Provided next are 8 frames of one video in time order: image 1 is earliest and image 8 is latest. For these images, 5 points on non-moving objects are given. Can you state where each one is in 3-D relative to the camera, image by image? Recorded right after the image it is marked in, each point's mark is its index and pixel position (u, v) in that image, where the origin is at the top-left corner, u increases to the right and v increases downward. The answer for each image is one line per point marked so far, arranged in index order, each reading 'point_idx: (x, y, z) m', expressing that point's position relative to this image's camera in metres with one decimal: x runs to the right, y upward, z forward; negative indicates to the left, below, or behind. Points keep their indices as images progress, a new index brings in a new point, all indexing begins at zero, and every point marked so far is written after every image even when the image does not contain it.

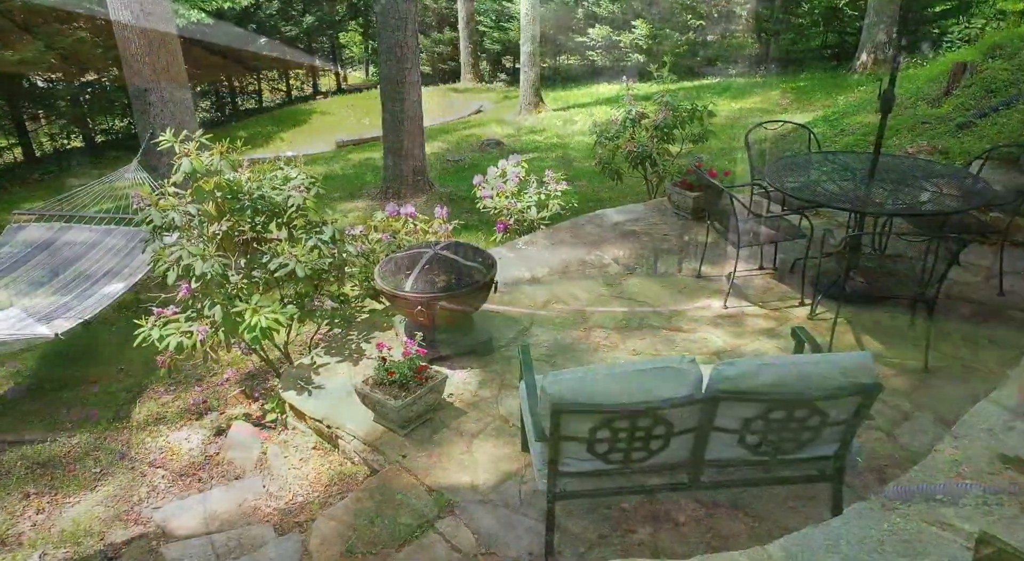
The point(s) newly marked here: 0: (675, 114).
0: (+1.1, +1.1, +5.0) m
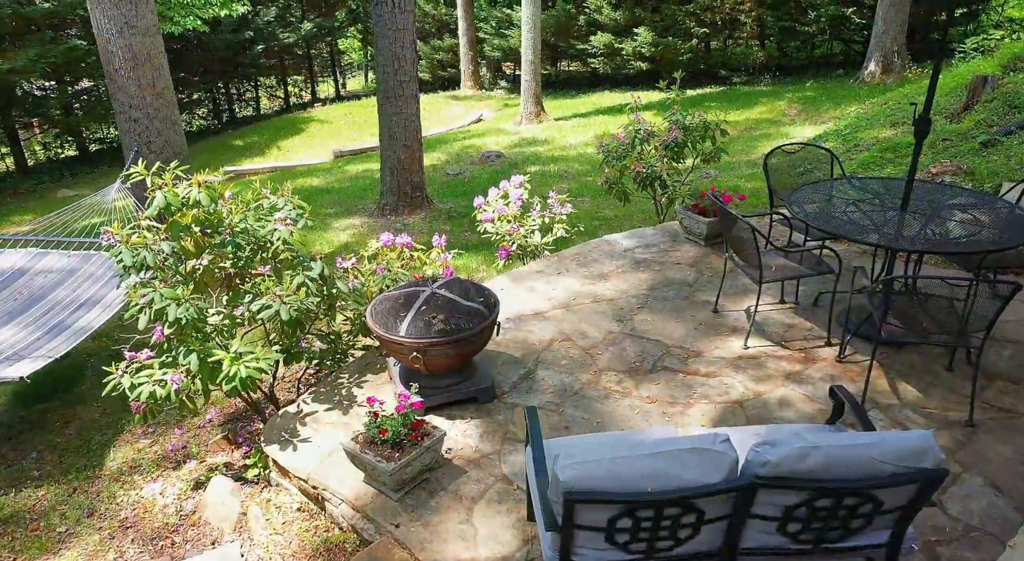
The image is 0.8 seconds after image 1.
0: (+1.1, +0.9, +4.7) m
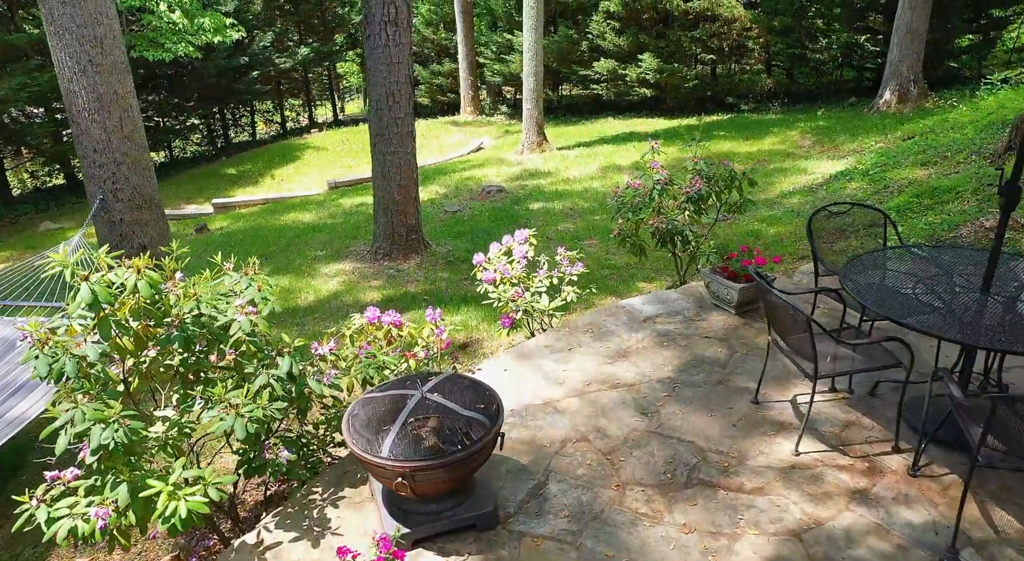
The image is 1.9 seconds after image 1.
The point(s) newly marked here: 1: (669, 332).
0: (+1.1, +0.5, +4.2) m
1: (+0.8, -0.2, +3.6) m
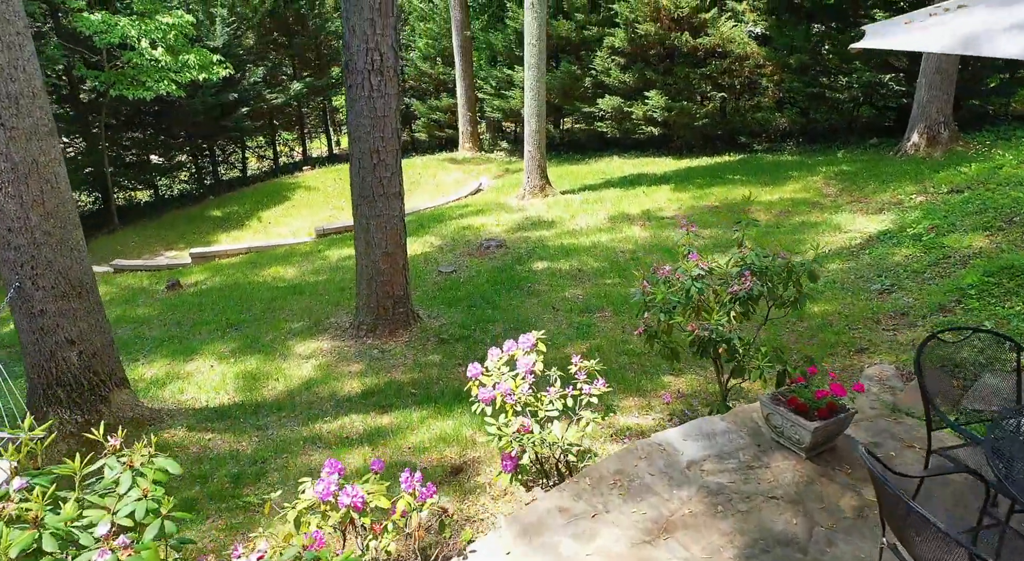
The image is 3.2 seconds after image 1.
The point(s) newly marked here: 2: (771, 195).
0: (+1.1, 0.0, +3.4) m
1: (+0.8, -0.8, +2.7) m
2: (+3.4, +1.1, +9.9) m
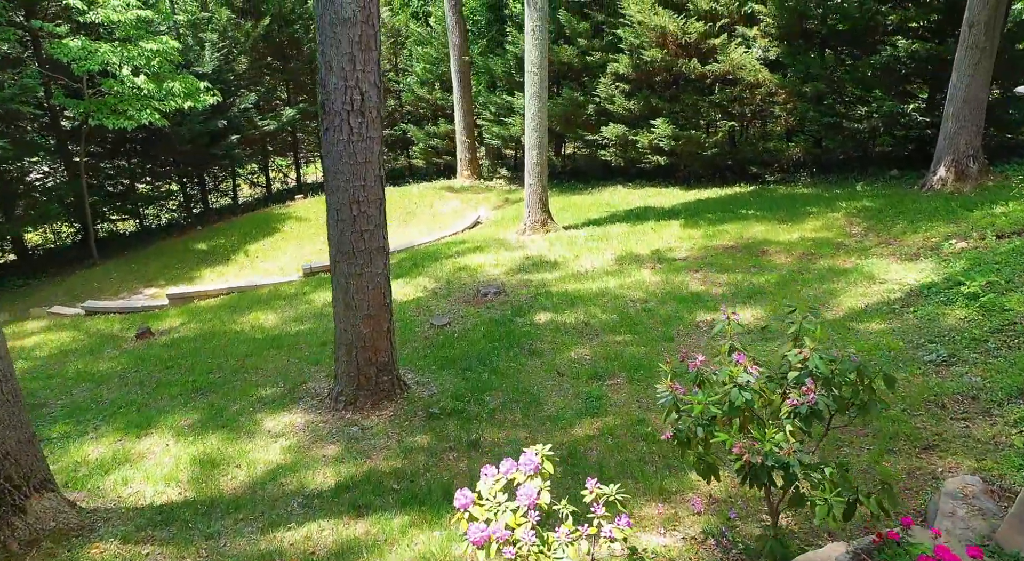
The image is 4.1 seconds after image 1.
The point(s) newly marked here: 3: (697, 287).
0: (+1.1, -0.4, +2.7) m
1: (+0.8, -1.1, +2.0) m
2: (+3.4, +0.6, +9.2) m
3: (+1.9, -0.1, +7.6) m
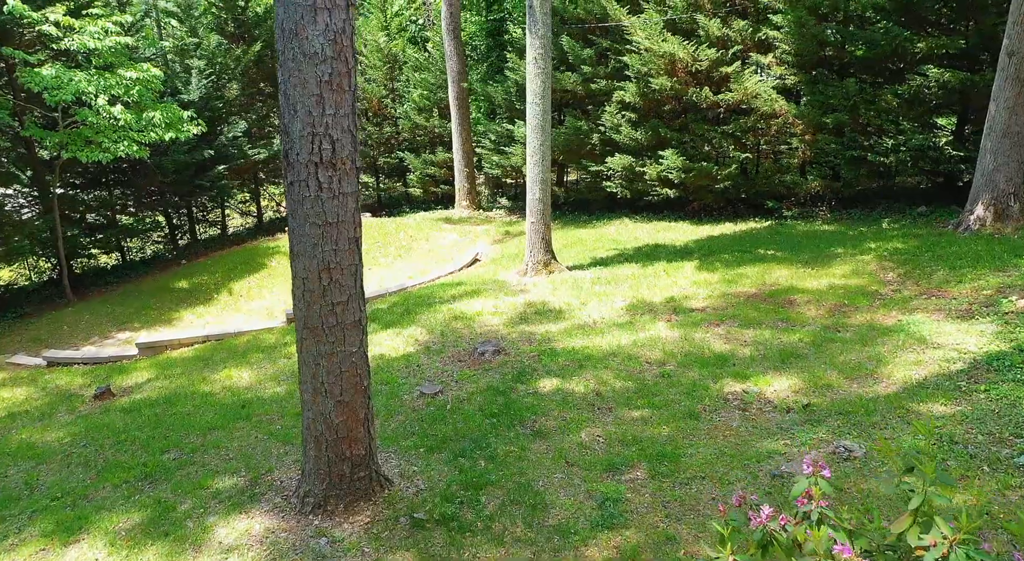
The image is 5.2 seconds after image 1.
0: (+1.1, -0.8, +1.8) m
1: (+0.8, -1.5, +1.2) m
2: (+3.4, 0.0, +8.4) m
3: (+1.9, -0.6, +6.8) m
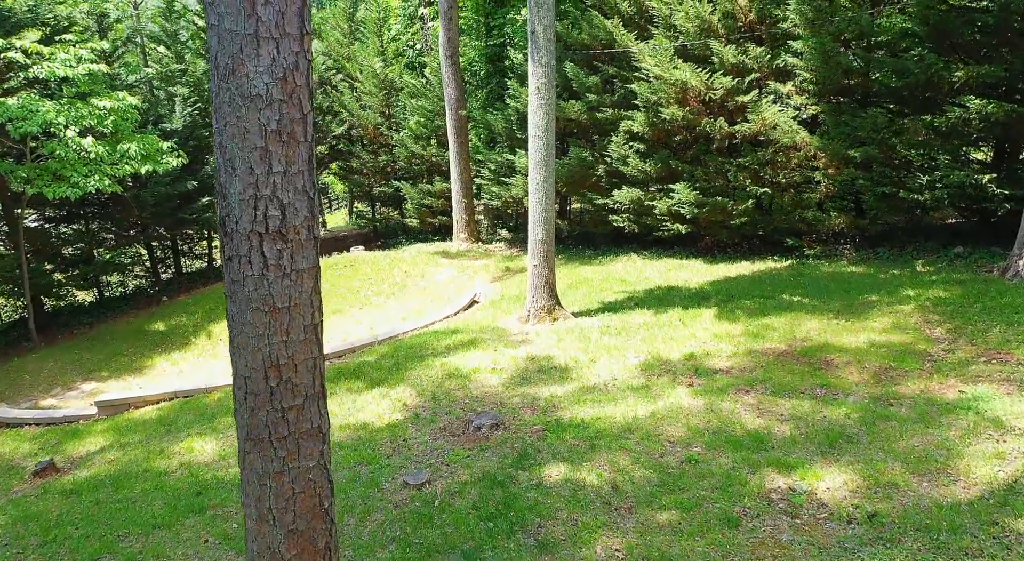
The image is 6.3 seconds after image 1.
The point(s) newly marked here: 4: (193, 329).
0: (+1.1, -1.1, +0.9) m
1: (+0.8, -1.8, +0.2) m
2: (+3.4, -0.5, +7.5) m
3: (+1.9, -1.1, +5.9) m
4: (-5.1, -0.8, +12.0) m
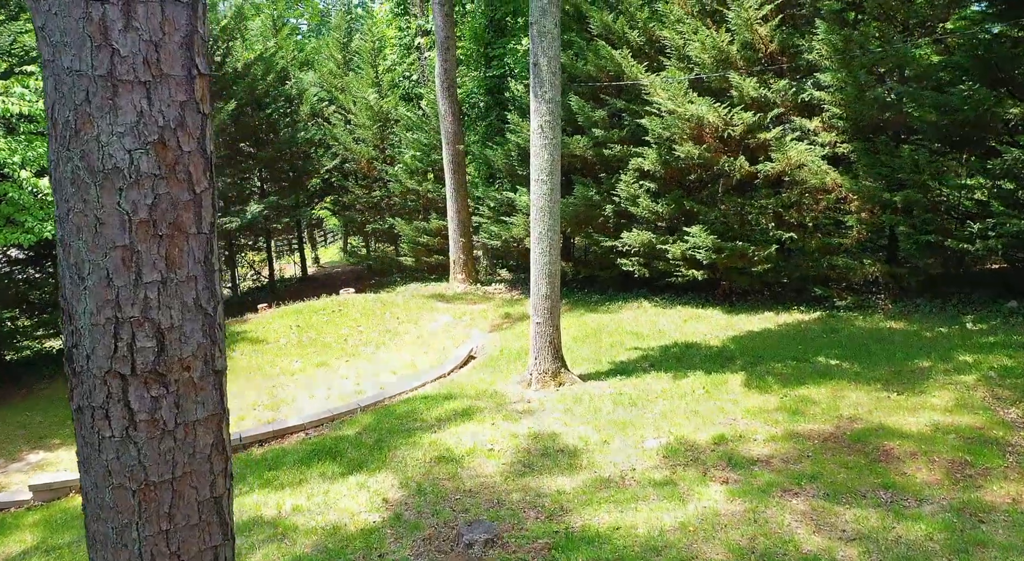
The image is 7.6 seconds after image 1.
0: (+1.1, -1.5, -0.2) m
1: (+0.8, -2.2, -0.9) m
2: (+3.4, -1.2, +6.4) m
3: (+1.9, -1.6, +4.8) m
4: (-5.1, -1.5, +10.9) m
